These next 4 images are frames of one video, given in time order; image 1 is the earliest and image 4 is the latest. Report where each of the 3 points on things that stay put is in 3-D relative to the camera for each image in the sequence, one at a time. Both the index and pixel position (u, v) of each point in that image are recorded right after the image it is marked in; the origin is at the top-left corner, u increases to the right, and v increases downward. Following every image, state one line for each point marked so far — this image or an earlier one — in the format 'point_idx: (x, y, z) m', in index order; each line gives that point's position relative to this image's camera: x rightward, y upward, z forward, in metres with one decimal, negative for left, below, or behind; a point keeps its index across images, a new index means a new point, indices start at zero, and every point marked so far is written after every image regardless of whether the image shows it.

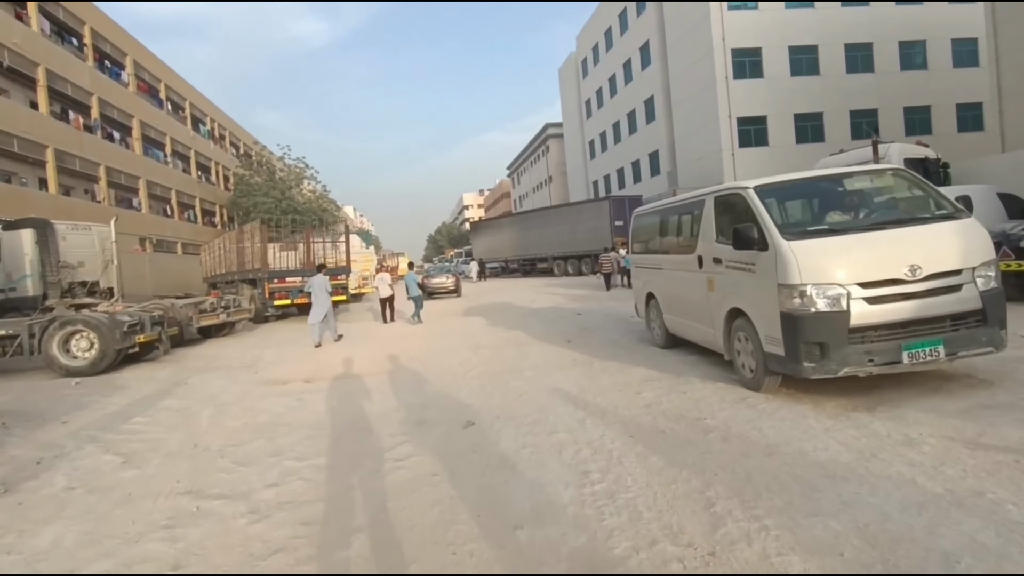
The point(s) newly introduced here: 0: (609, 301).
0: (+2.8, -0.4, +16.8) m
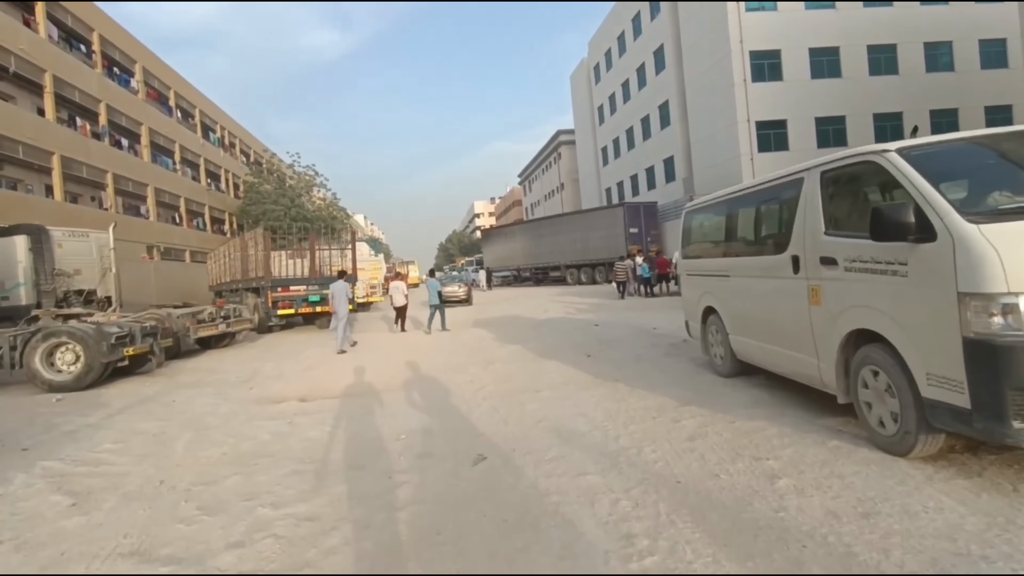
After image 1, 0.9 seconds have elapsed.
0: (+3.2, -0.6, +16.0) m
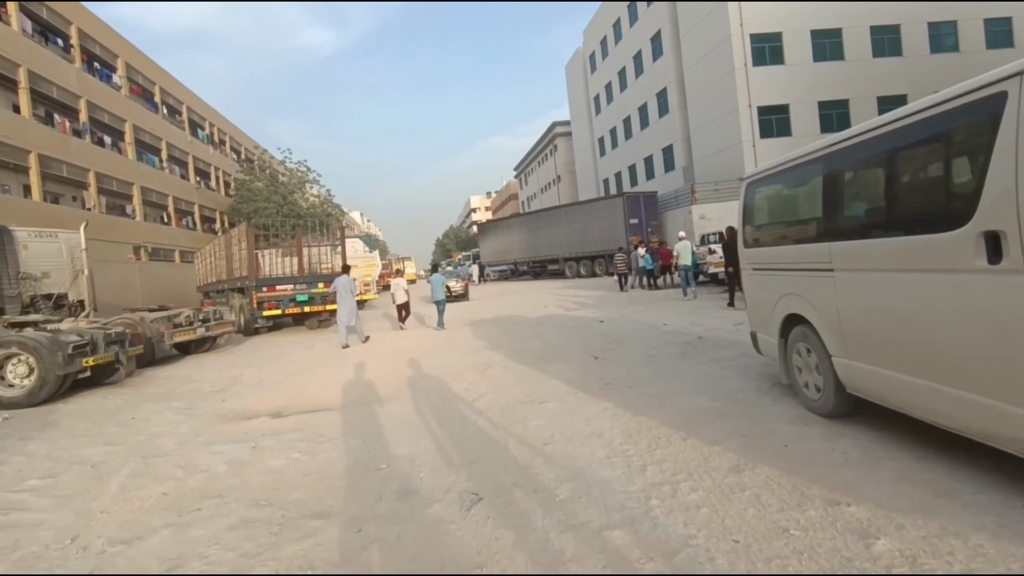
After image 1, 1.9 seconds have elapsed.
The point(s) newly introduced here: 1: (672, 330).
0: (+3.1, -0.5, +15.1) m
1: (+2.7, -0.7, +9.9) m
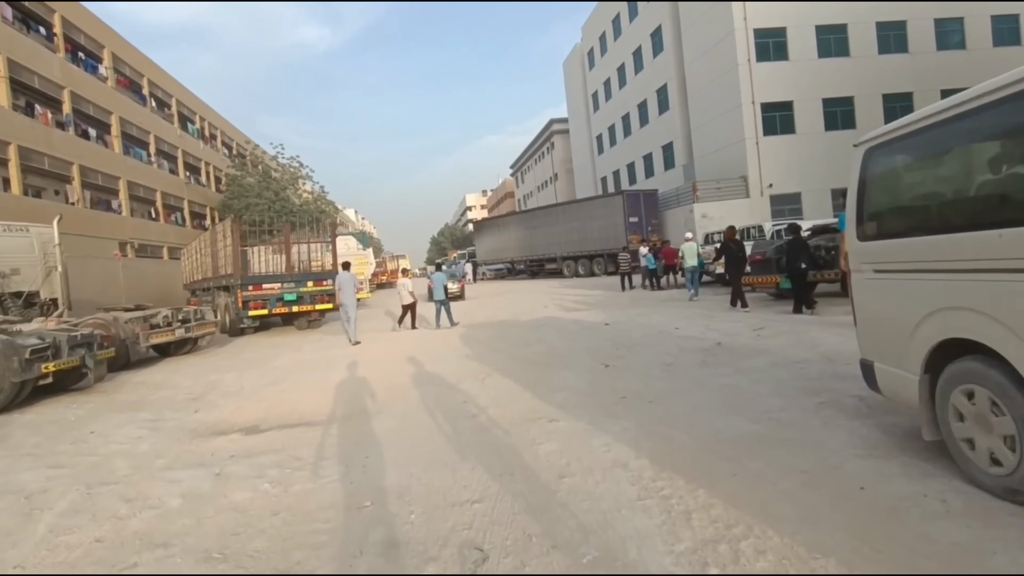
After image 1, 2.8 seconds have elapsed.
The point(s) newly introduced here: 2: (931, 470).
0: (+3.1, -0.5, +14.3) m
1: (+2.8, -0.7, +9.2) m
2: (+2.5, -1.1, +3.5) m
